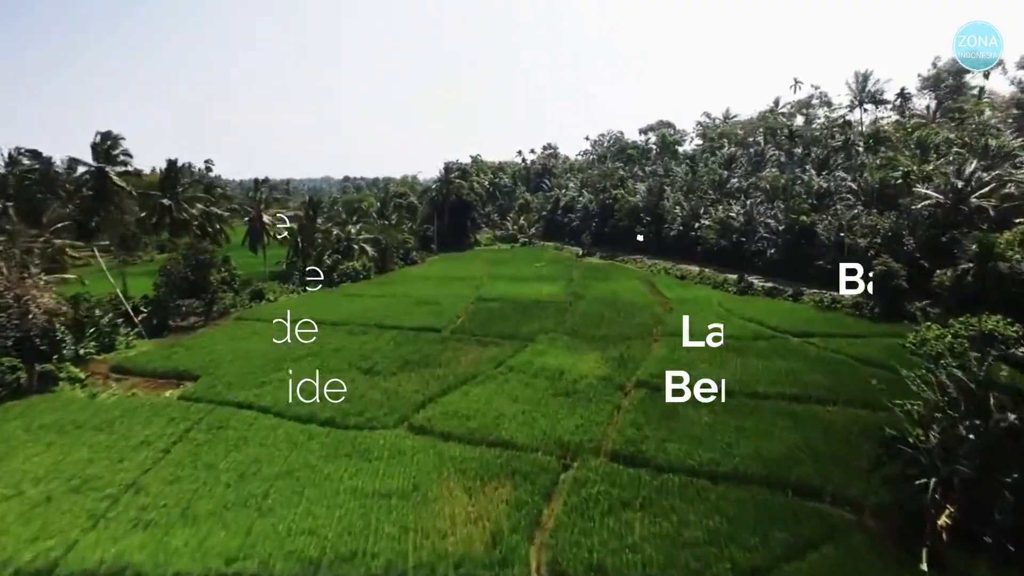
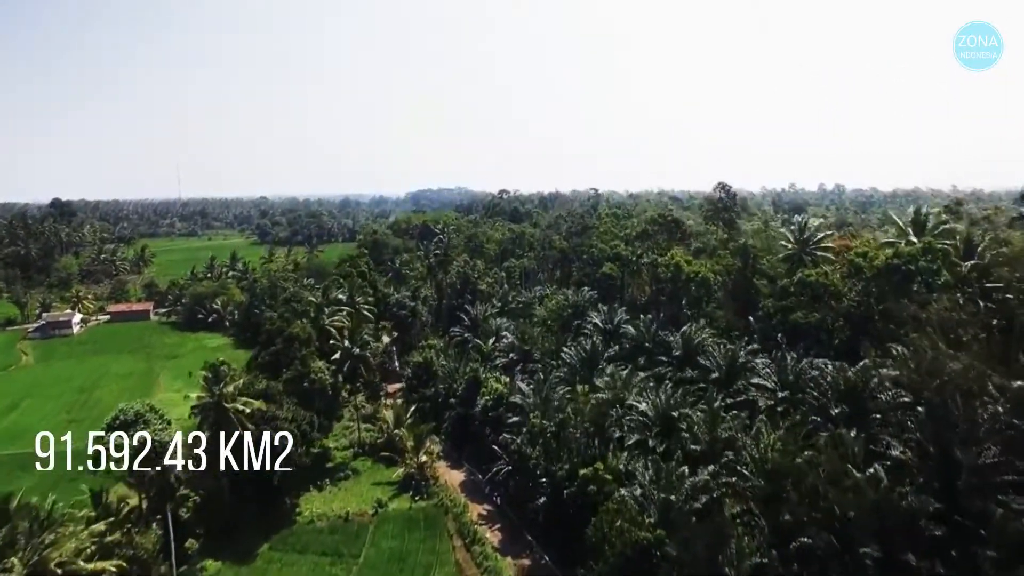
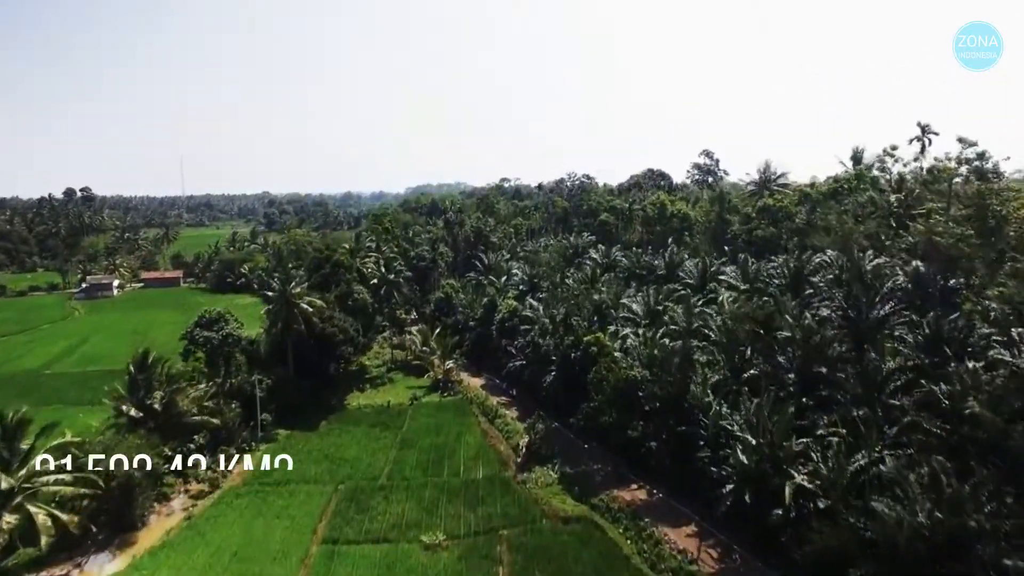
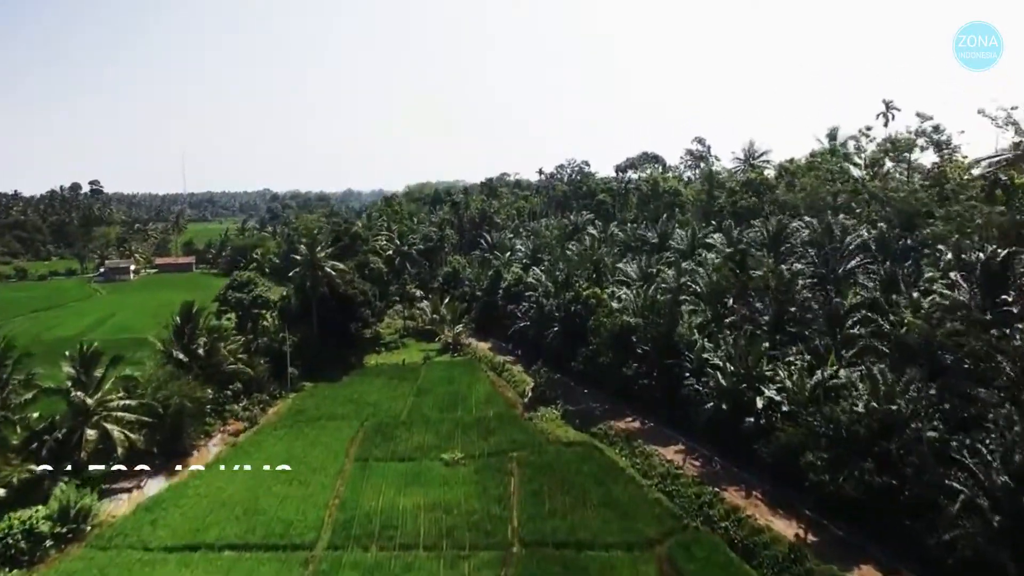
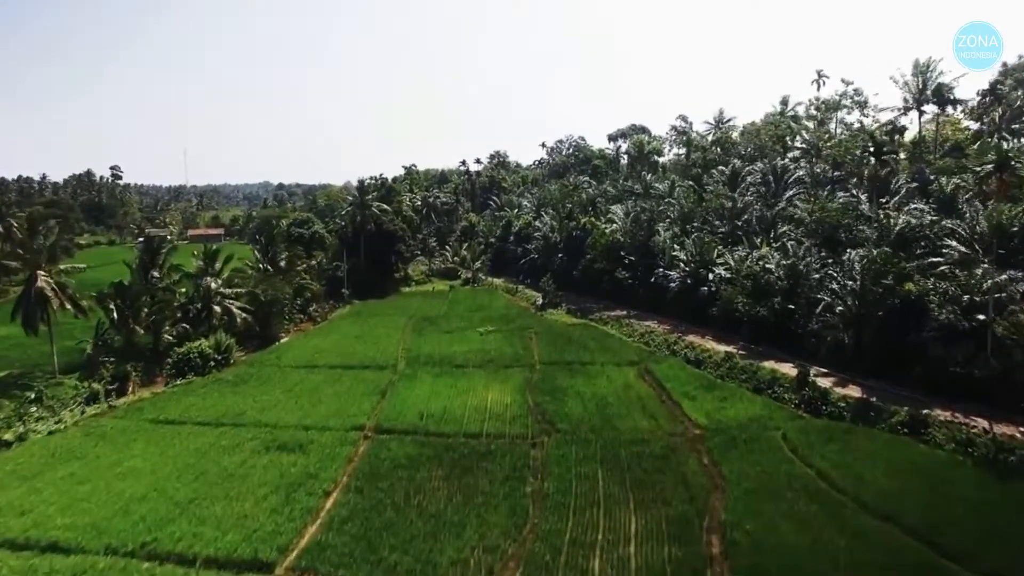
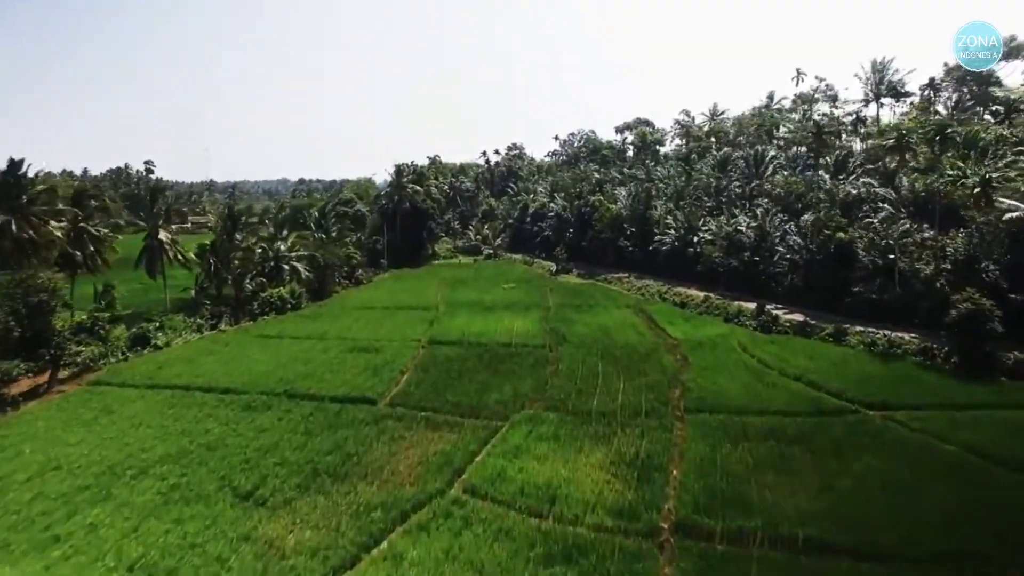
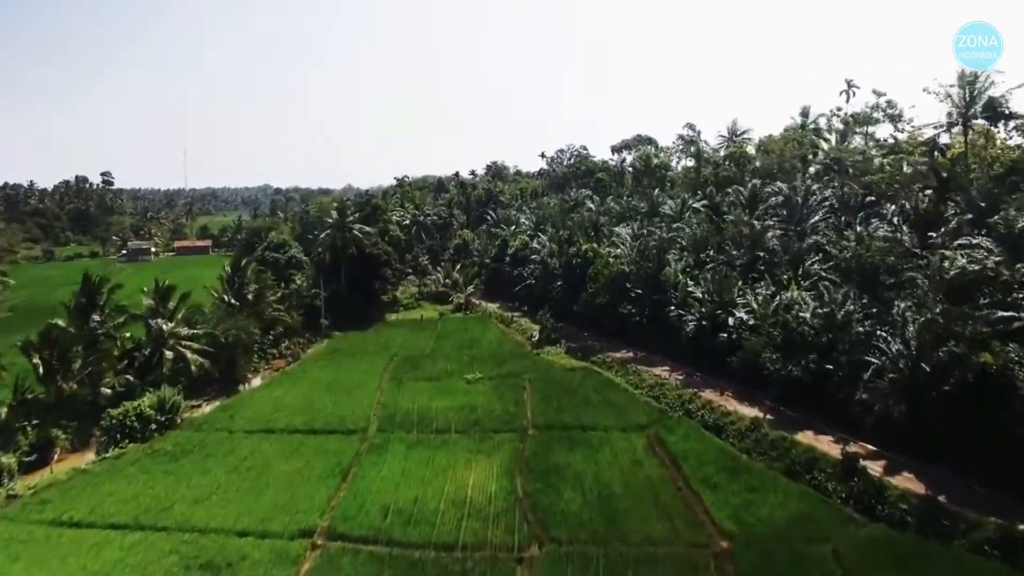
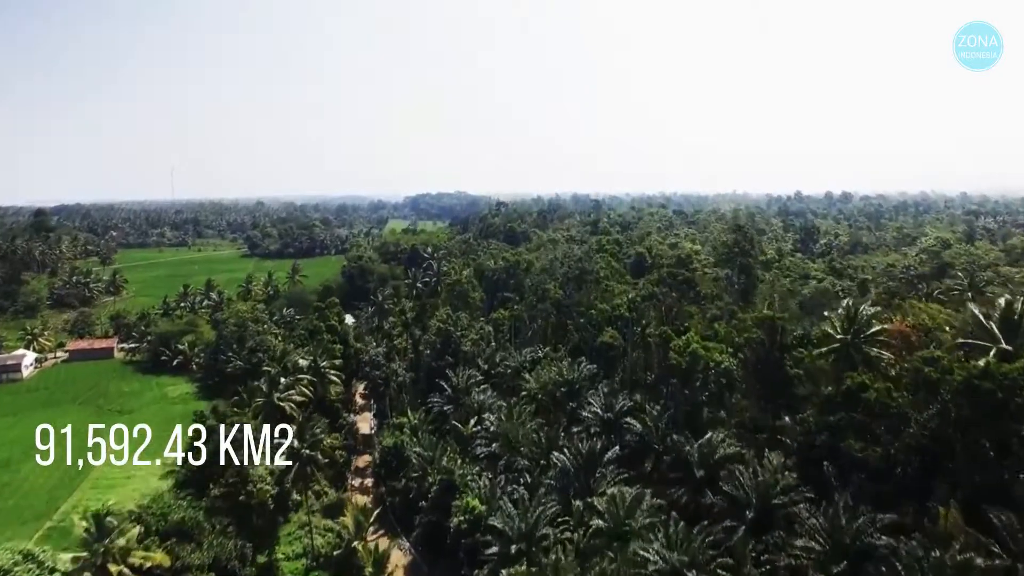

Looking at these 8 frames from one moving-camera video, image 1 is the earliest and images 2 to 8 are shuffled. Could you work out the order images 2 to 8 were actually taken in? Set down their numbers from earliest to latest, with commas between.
6, 5, 7, 4, 3, 2, 8
